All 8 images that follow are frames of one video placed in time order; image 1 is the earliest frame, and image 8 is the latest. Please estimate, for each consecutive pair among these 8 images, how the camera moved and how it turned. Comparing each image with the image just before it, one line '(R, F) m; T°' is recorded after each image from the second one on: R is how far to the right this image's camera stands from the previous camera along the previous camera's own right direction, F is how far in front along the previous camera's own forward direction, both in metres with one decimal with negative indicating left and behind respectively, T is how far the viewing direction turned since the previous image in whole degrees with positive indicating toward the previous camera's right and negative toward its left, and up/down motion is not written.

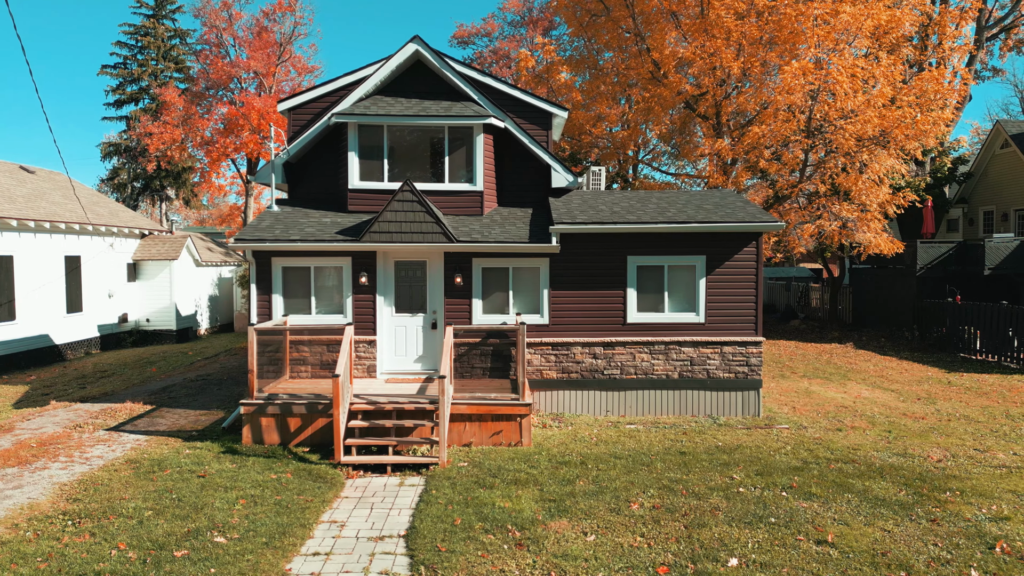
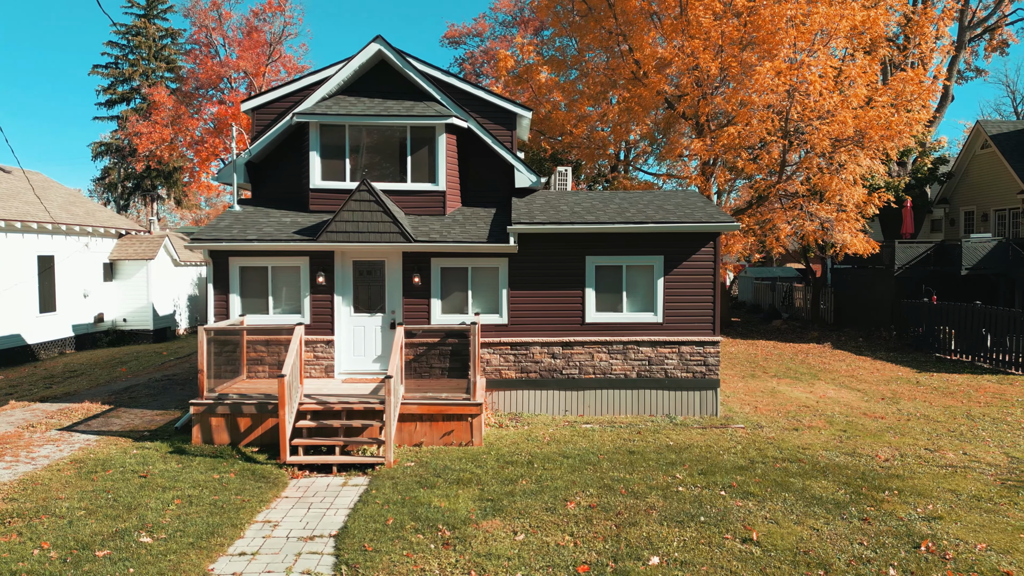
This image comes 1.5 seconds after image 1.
(+0.7, 0.0) m; 0°
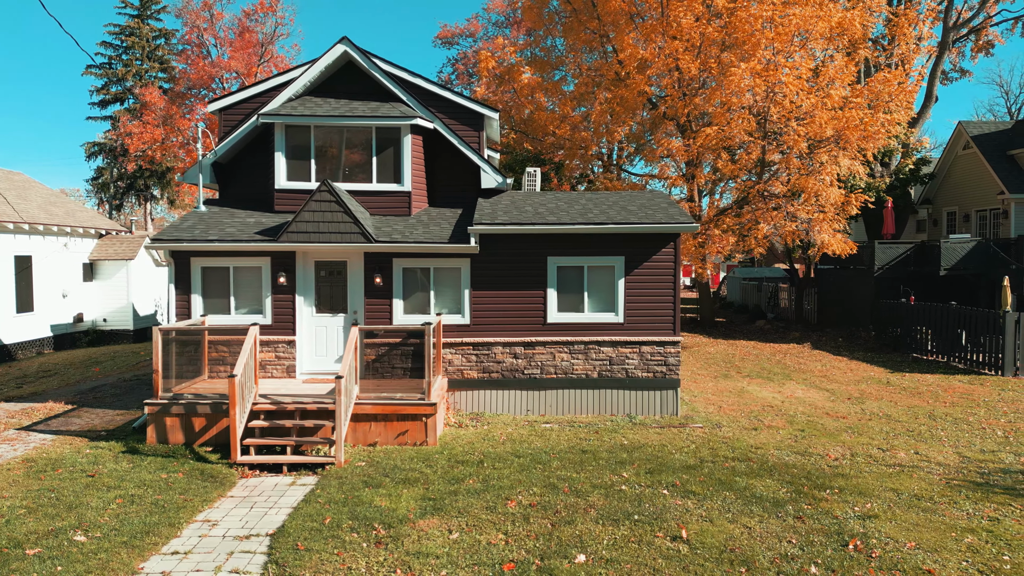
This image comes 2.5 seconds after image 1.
(+0.7, 0.0) m; 0°
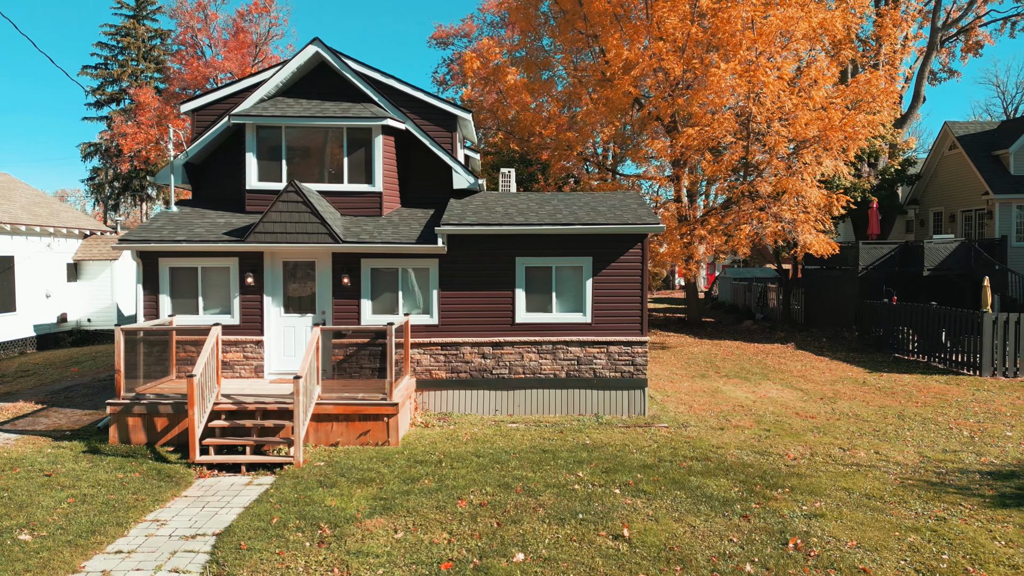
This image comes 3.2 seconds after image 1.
(+0.6, 0.0) m; 0°
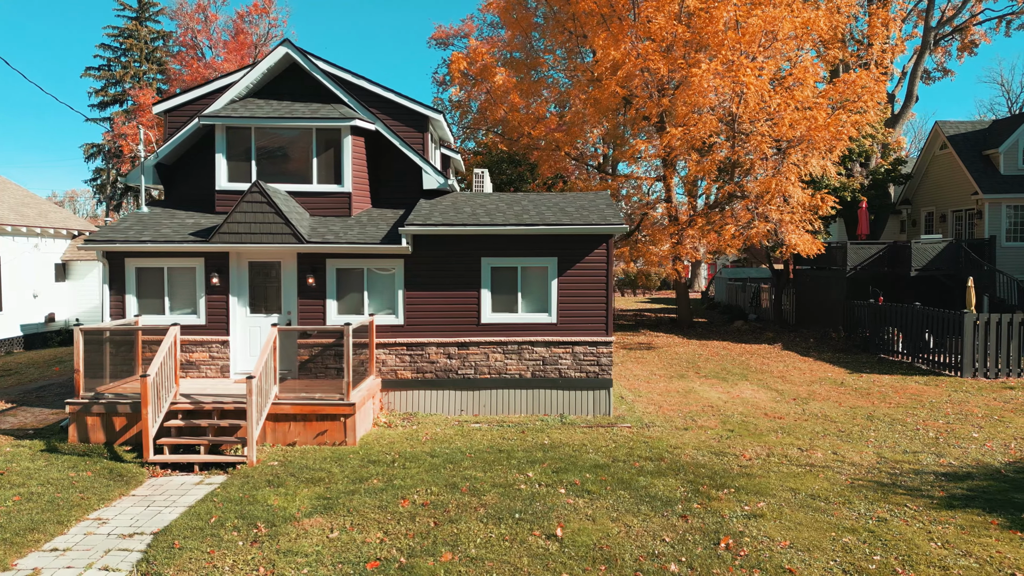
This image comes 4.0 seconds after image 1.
(+0.7, 0.0) m; 0°
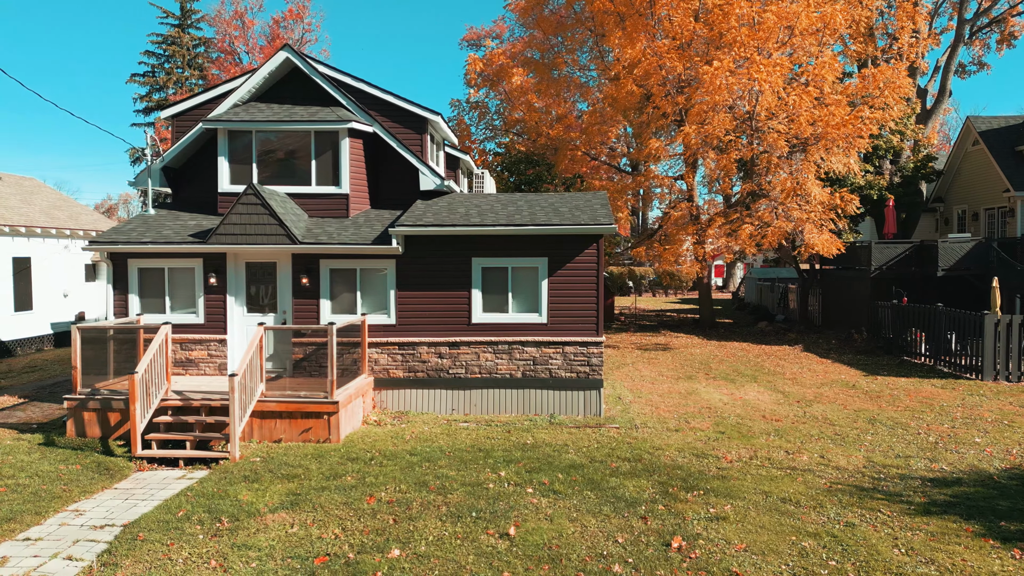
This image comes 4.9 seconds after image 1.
(+0.8, 0.0) m; -3°
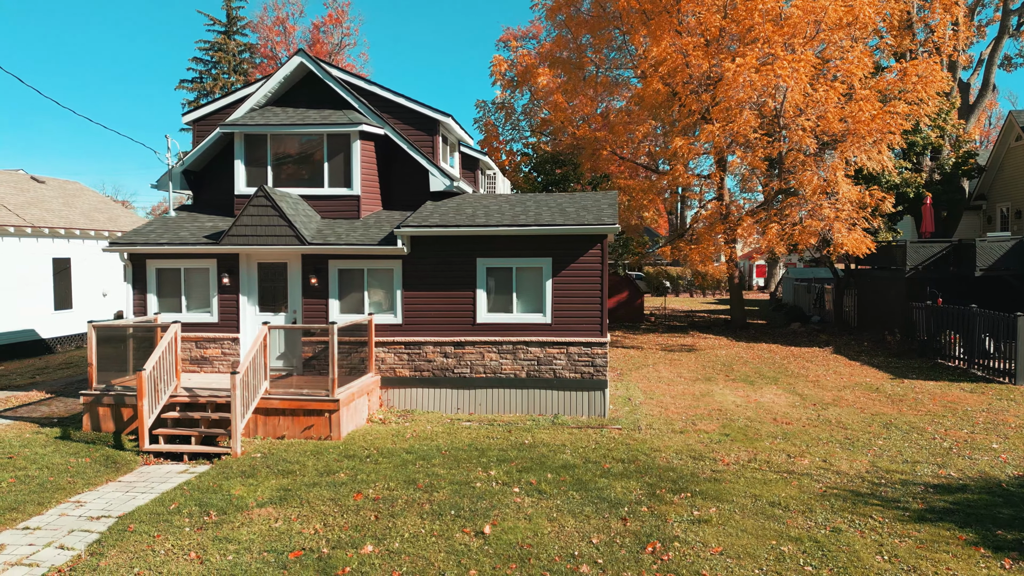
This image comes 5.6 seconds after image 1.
(+0.6, 0.0) m; -4°
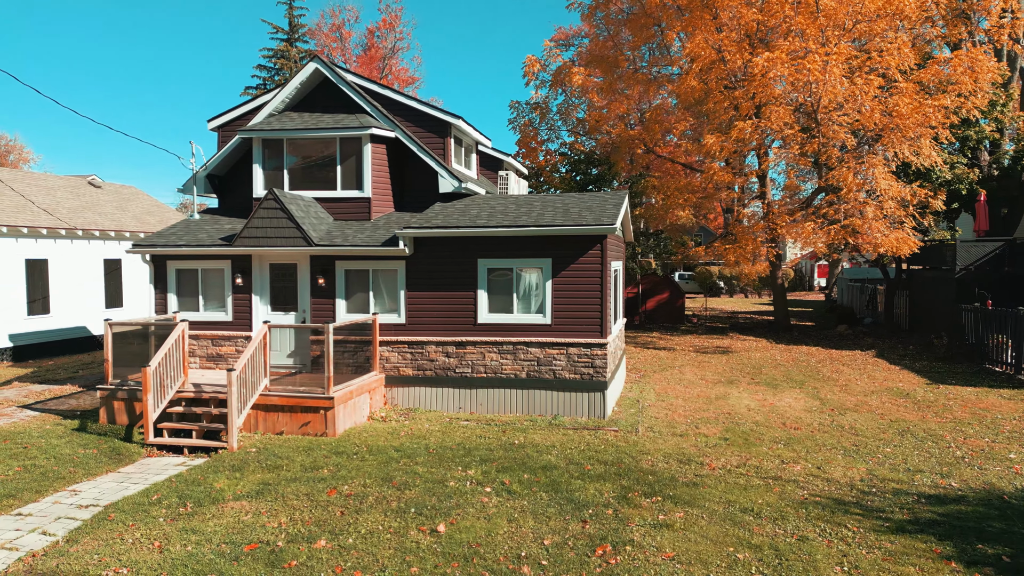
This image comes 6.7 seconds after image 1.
(+1.0, +0.1) m; -5°
